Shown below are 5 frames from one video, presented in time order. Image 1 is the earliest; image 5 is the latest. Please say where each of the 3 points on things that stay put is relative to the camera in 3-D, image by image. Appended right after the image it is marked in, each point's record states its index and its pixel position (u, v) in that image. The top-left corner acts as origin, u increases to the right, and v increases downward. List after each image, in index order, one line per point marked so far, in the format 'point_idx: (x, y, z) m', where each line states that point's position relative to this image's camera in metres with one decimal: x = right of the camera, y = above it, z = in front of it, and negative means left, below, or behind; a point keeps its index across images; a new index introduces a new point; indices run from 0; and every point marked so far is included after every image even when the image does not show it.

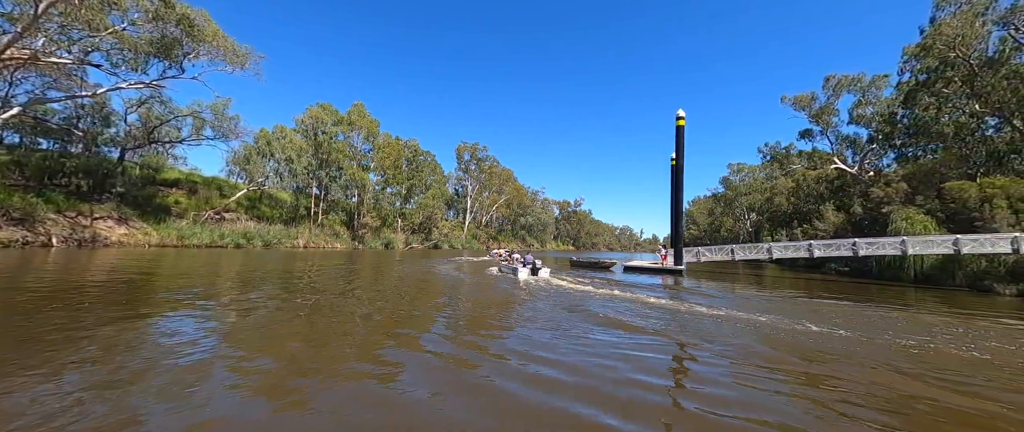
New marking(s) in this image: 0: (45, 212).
0: (-25.0, +0.2, +18.7) m
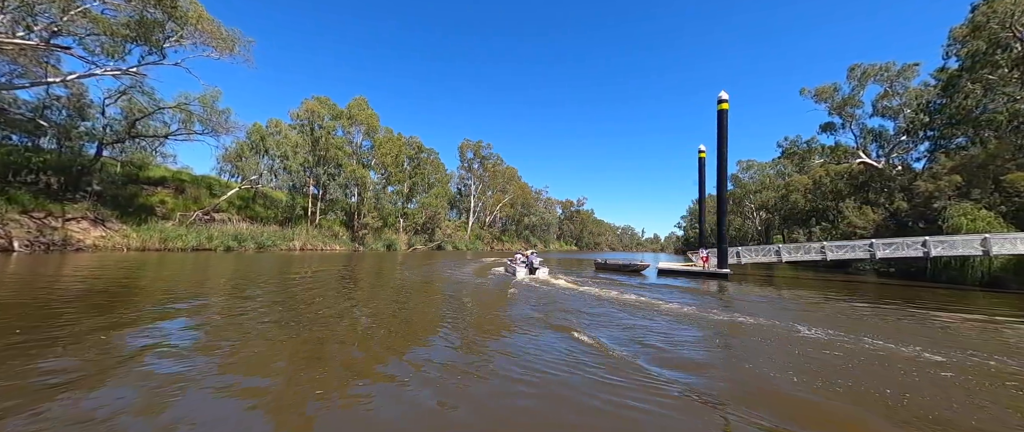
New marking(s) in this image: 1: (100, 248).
0: (-24.1, +0.2, +16.7) m
1: (-22.1, -1.7, +18.8) m
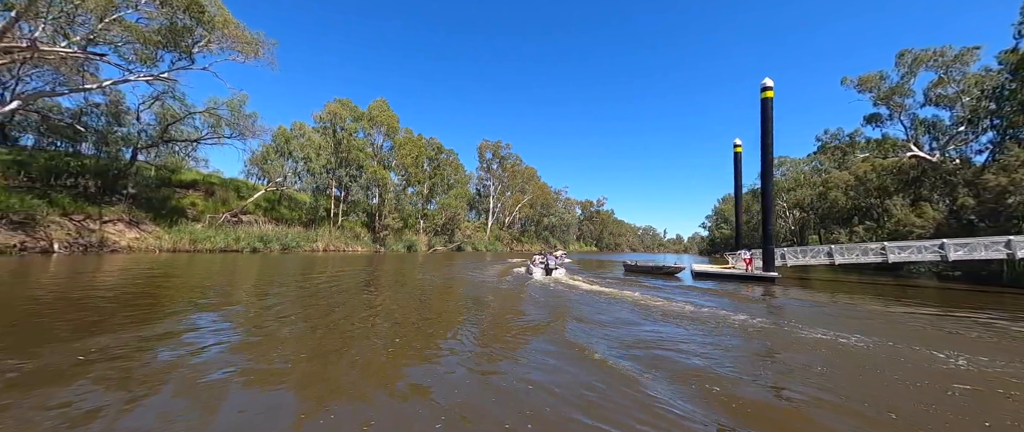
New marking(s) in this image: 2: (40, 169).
0: (-22.9, +0.1, +17.3) m
1: (-20.8, -1.8, +19.3) m
2: (-26.4, +2.7, +19.5) m
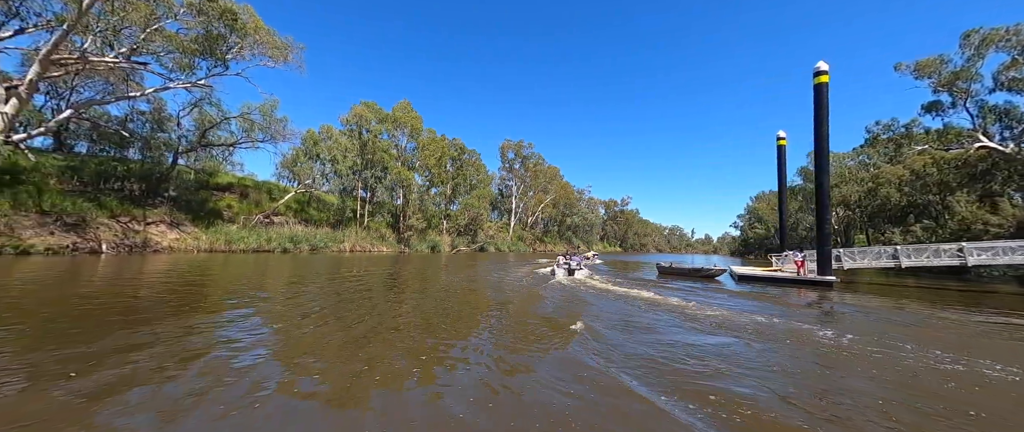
0: (-21.6, 0.0, +18.3) m
1: (-19.4, -1.9, +20.1) m
2: (-24.9, +2.5, +20.7) m
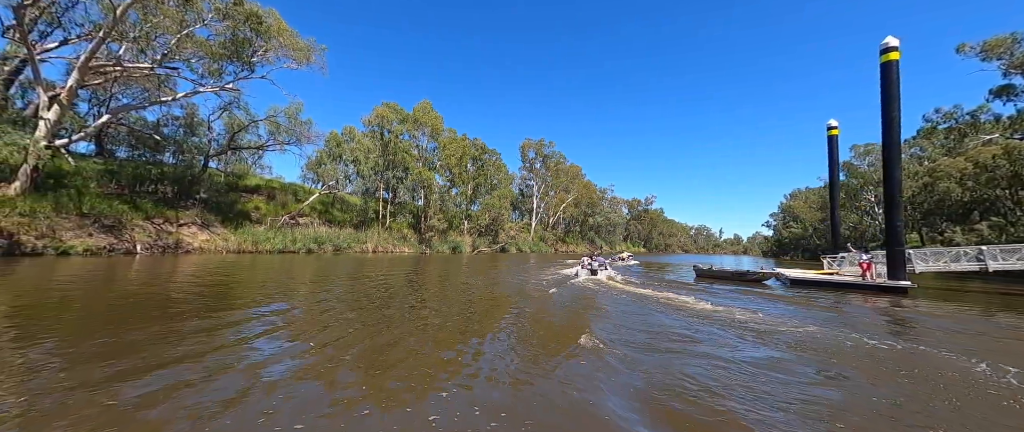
0: (-20.4, -0.2, +18.8) m
1: (-18.0, -2.0, +20.5) m
2: (-23.5, +2.4, +21.4) m
